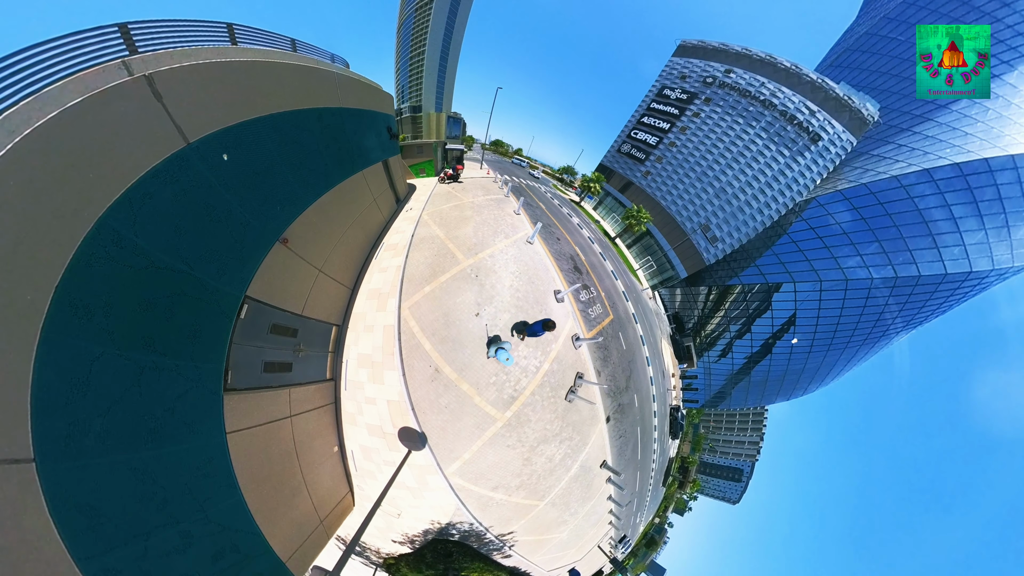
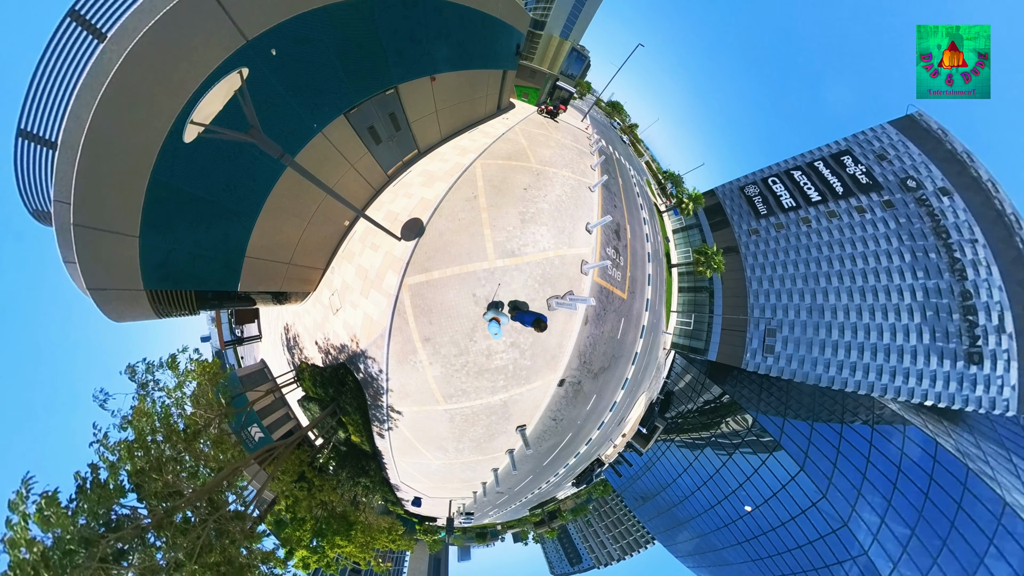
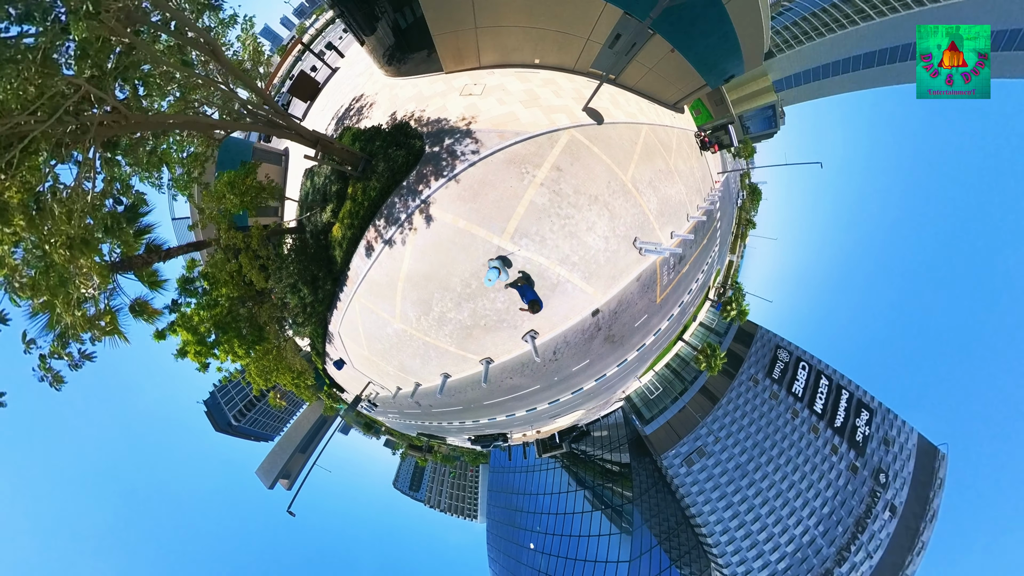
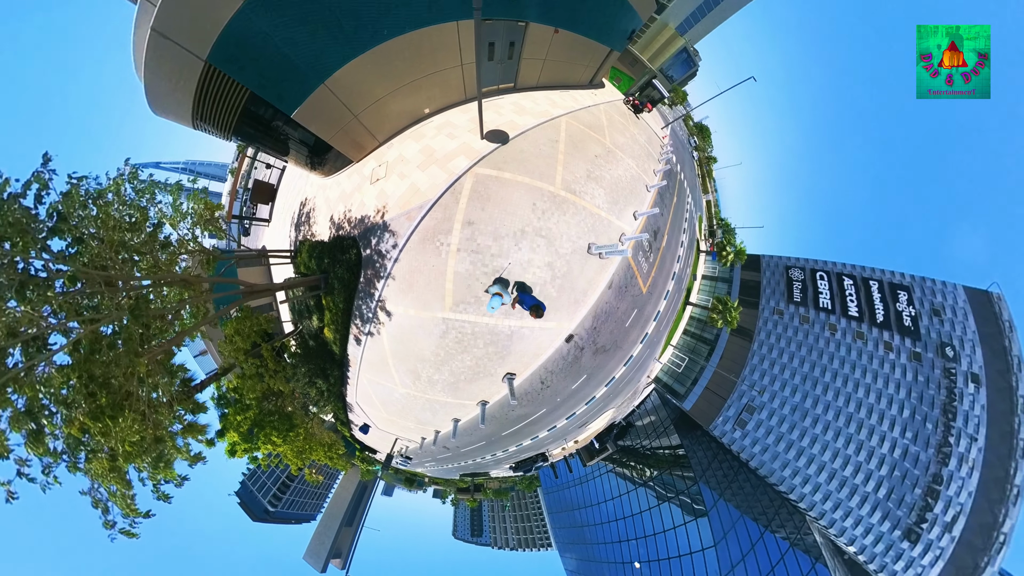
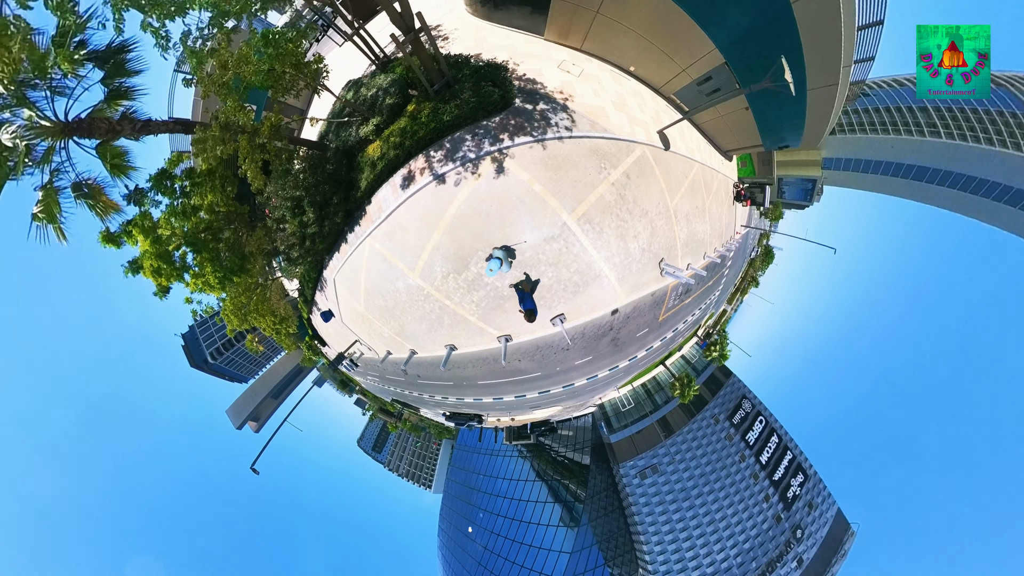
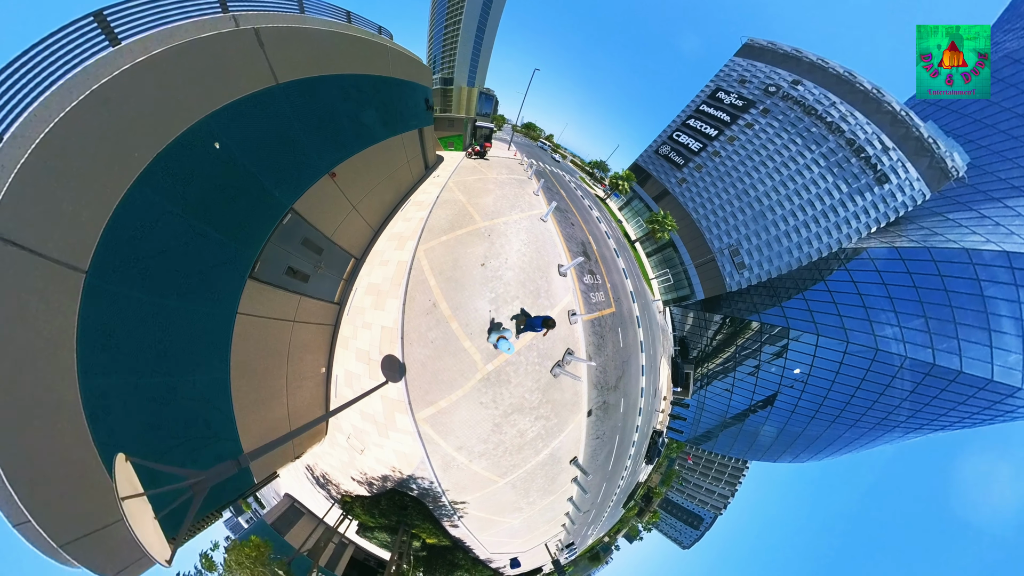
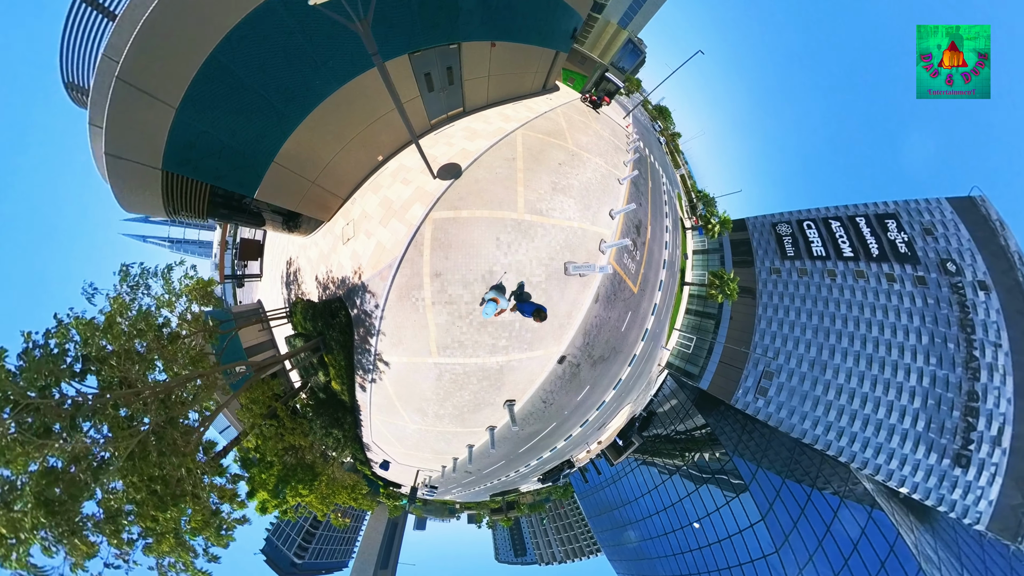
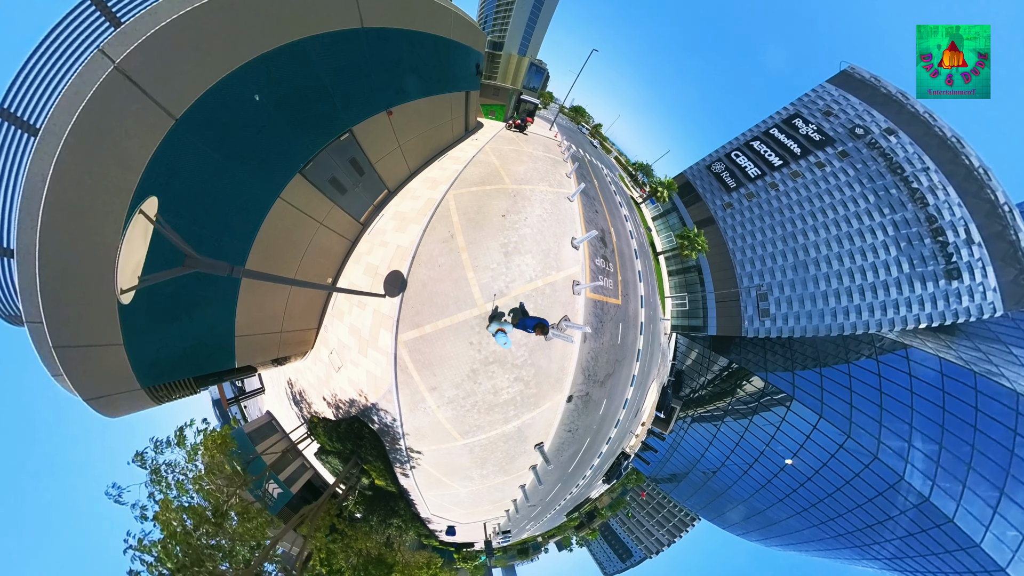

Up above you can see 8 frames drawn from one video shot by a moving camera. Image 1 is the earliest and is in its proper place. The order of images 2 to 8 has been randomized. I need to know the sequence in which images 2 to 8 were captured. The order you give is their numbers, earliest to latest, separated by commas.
6, 8, 2, 7, 4, 3, 5
